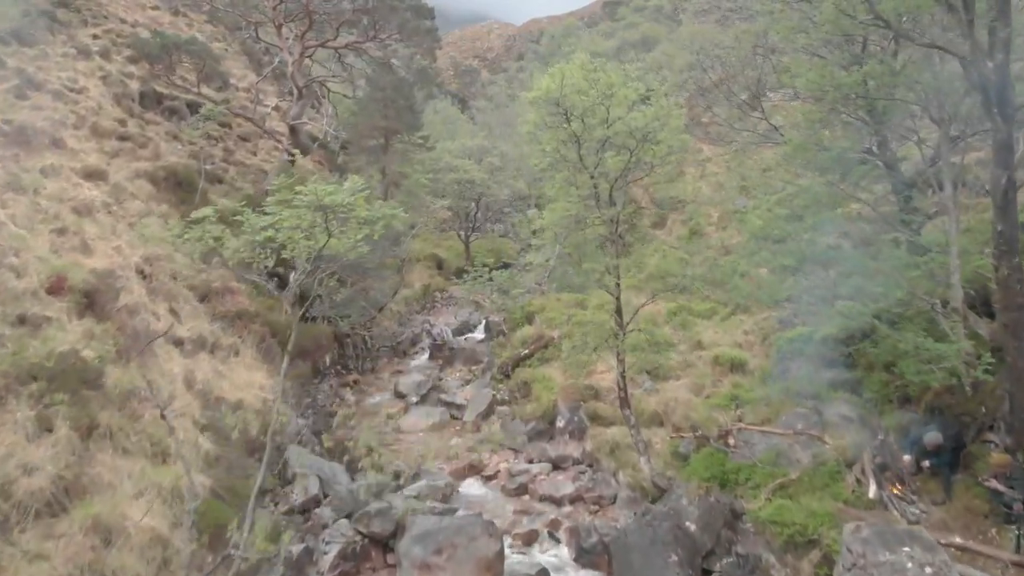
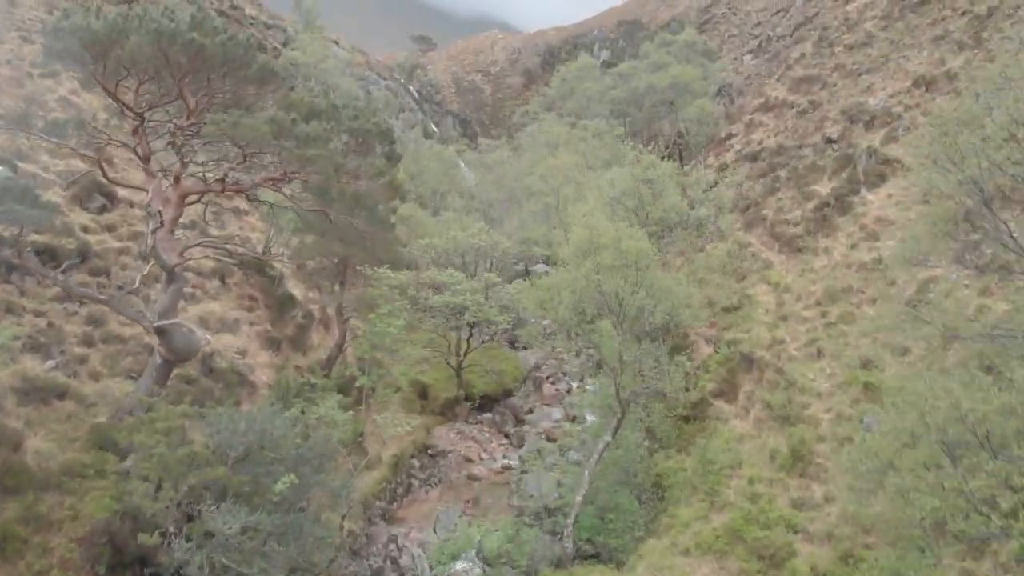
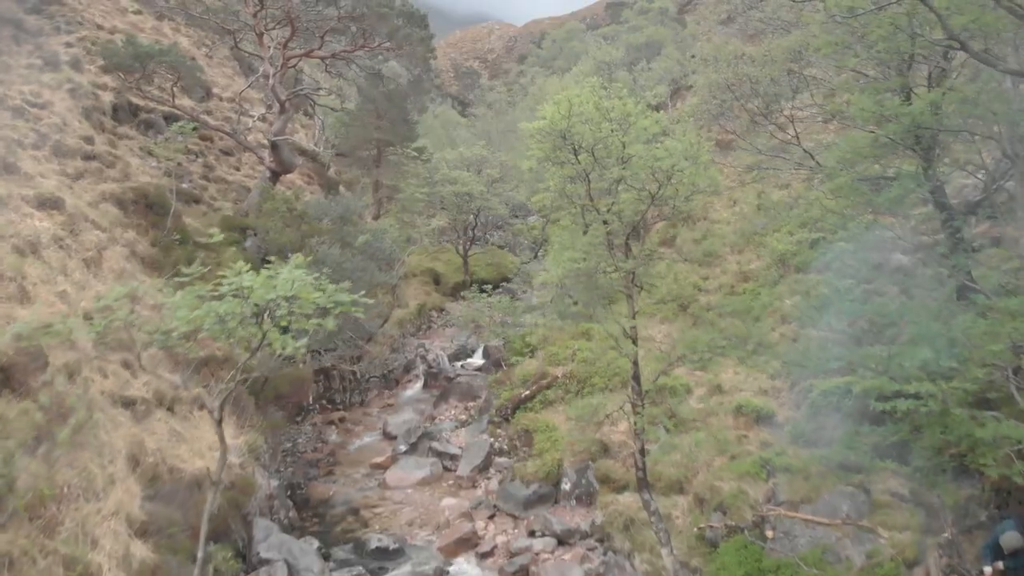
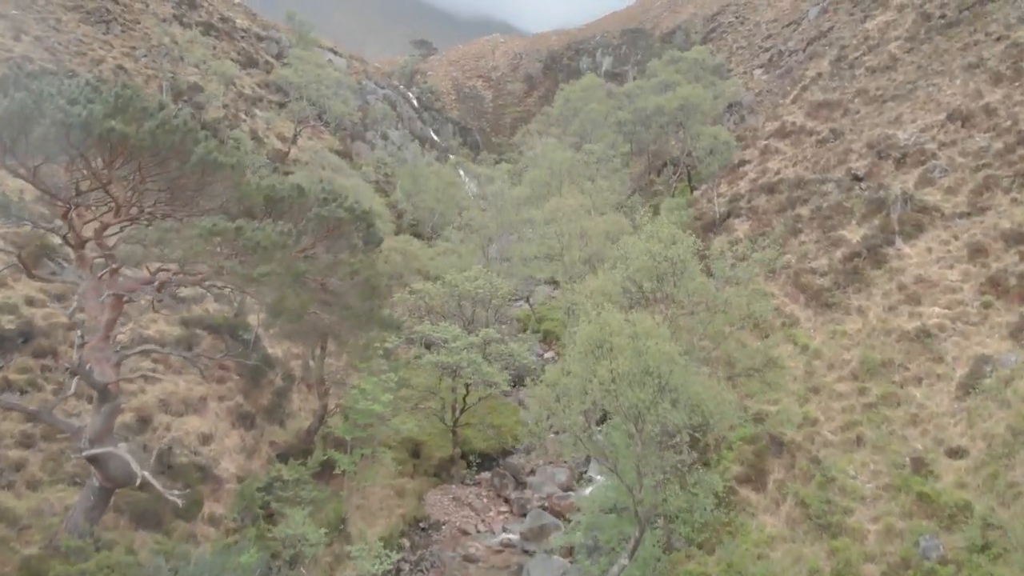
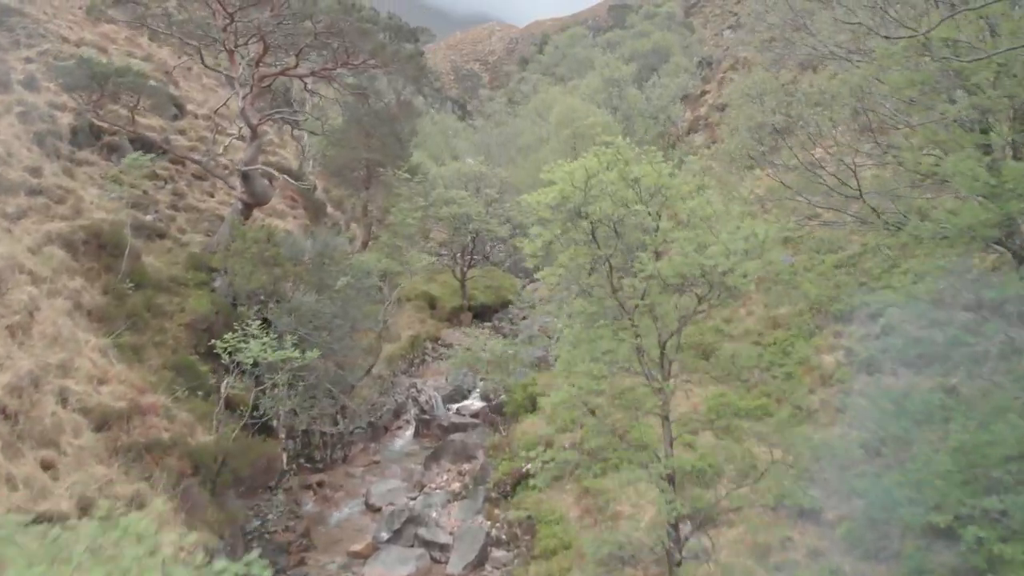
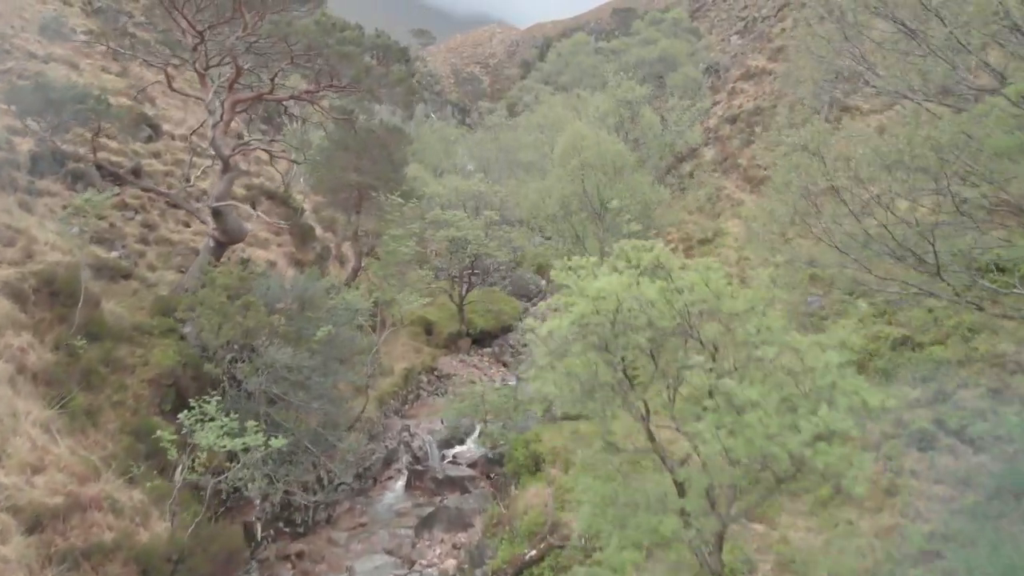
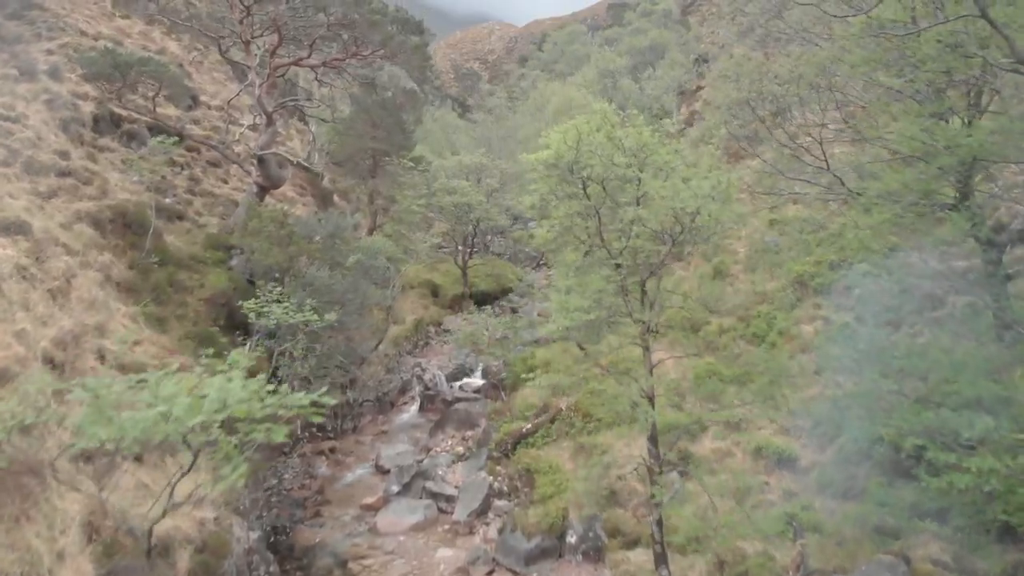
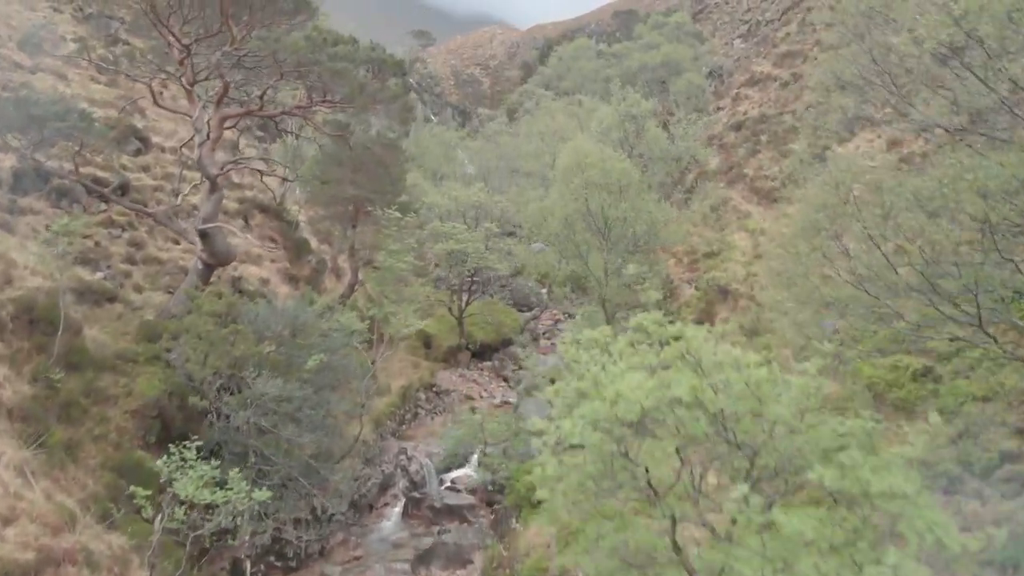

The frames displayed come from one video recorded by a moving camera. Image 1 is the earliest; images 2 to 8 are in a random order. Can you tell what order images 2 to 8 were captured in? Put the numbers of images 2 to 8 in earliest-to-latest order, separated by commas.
3, 7, 5, 6, 8, 2, 4
